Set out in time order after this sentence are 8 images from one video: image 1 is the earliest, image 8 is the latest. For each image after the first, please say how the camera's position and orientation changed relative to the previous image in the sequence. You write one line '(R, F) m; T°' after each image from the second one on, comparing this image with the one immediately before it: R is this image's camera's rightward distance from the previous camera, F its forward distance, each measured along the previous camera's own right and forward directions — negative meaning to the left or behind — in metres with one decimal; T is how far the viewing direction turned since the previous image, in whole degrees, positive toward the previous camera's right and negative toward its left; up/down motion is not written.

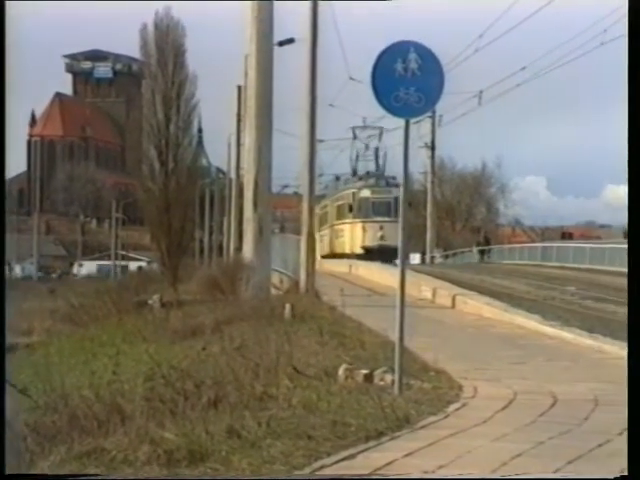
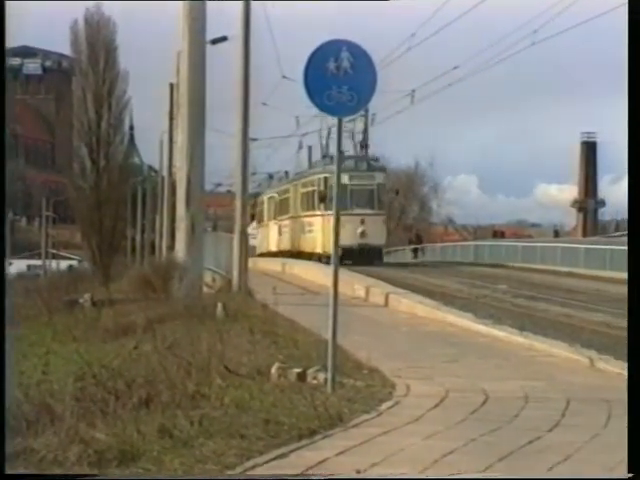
(0.0, 0.0) m; +3°
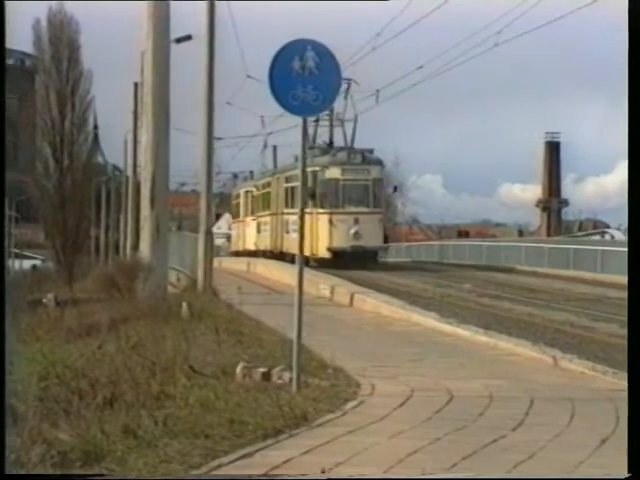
(0.0, 0.0) m; +2°
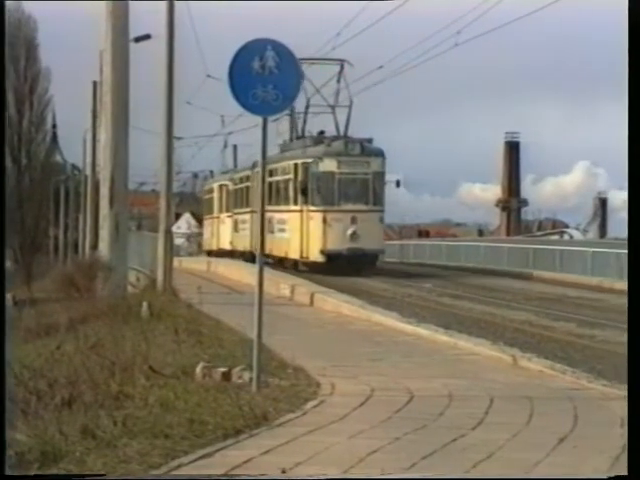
(0.0, 0.0) m; +2°
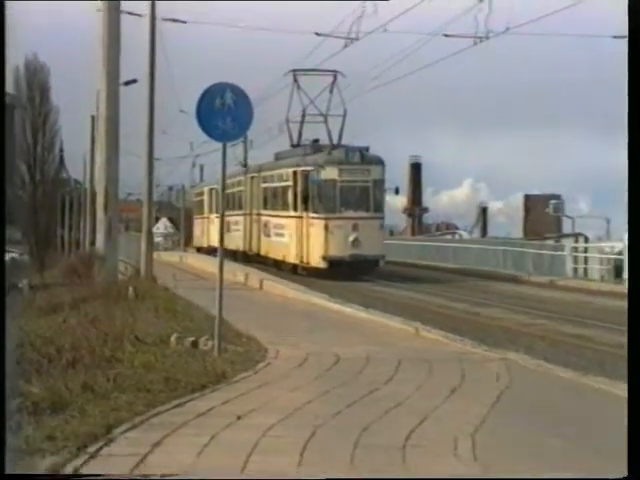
(+0.1, -1.9) m; +2°
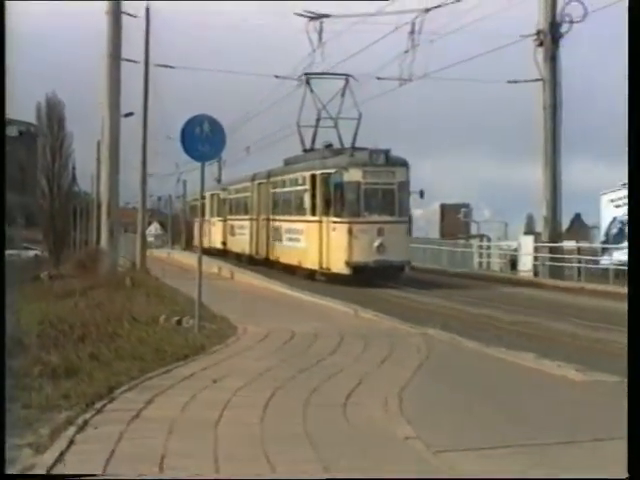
(+0.2, -2.1) m; +1°
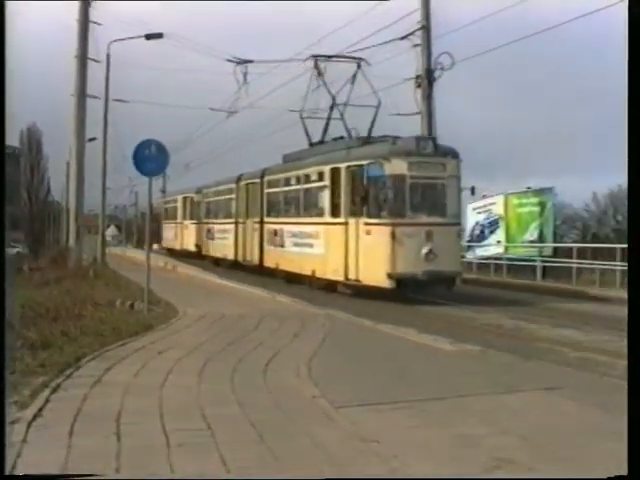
(+0.4, -2.6) m; +1°
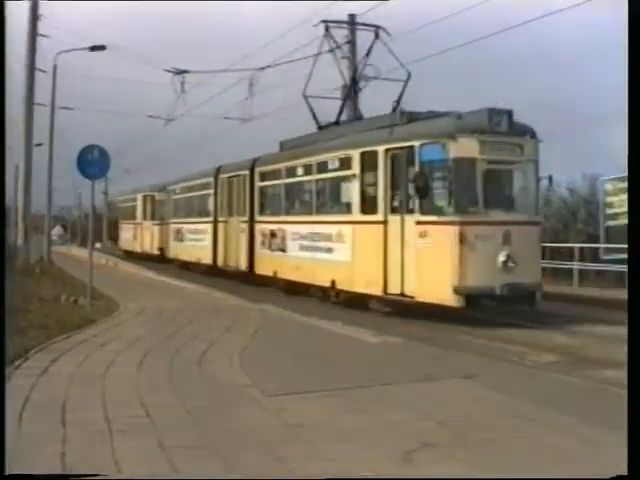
(+0.3, -0.9) m; +2°
